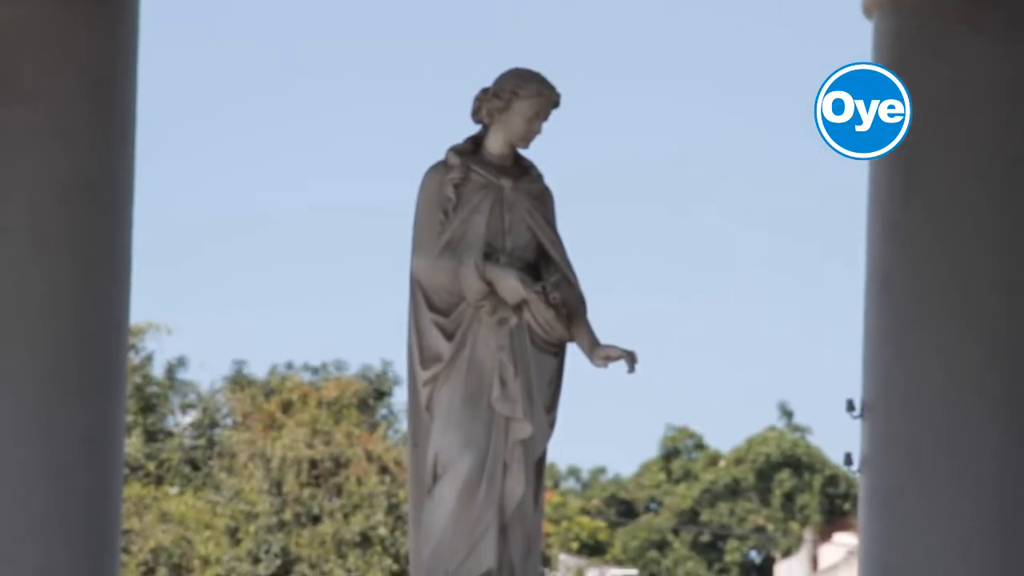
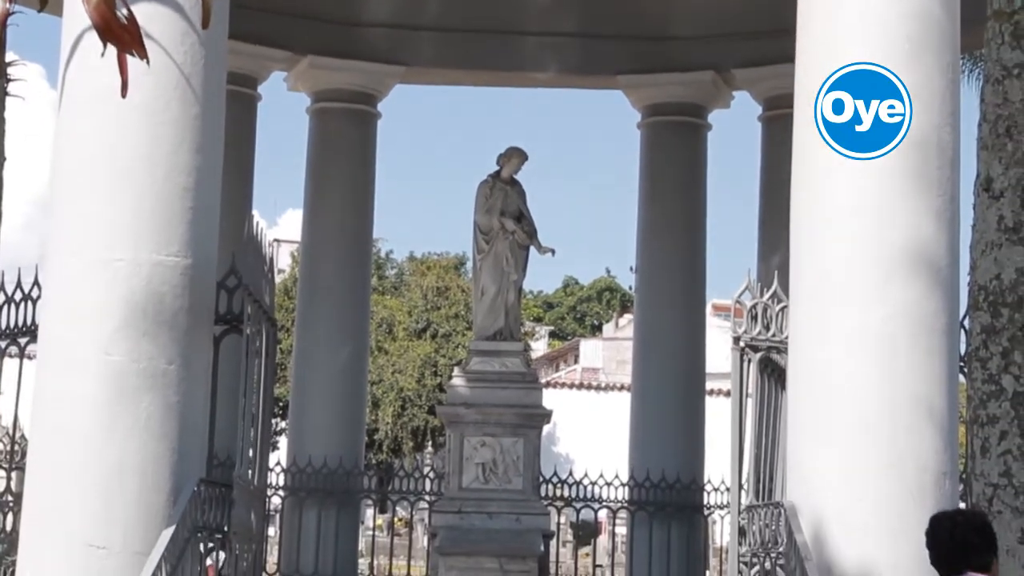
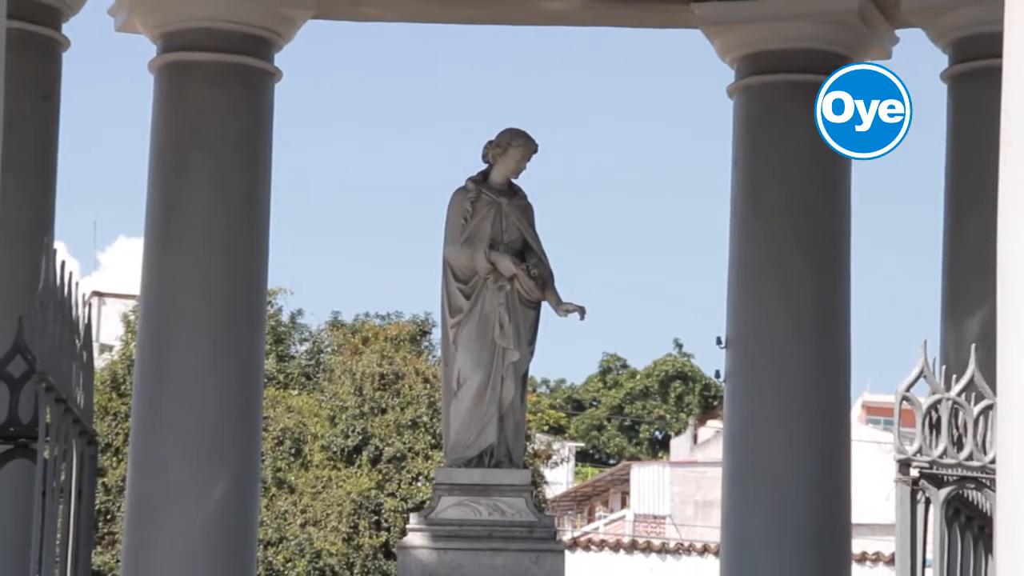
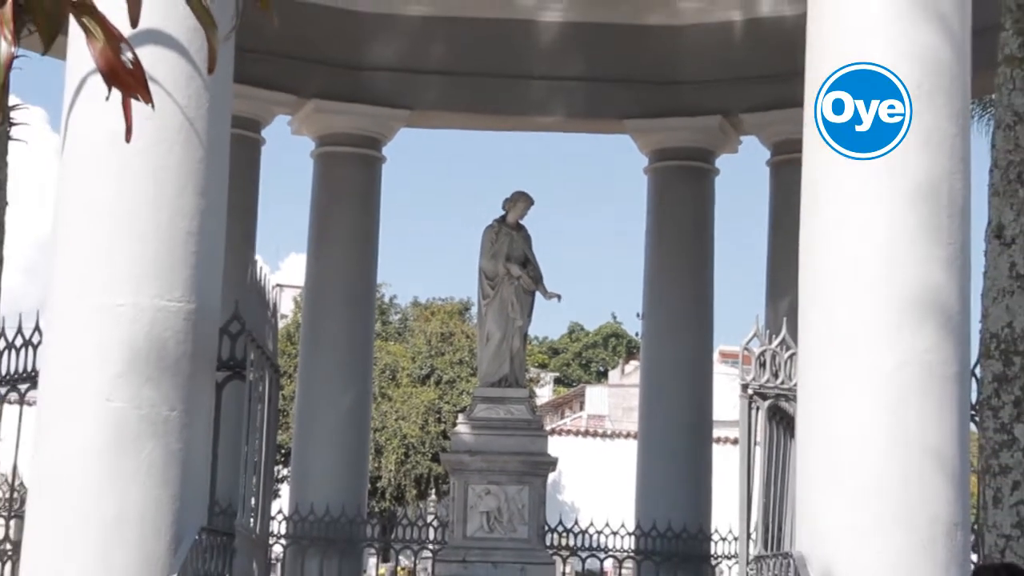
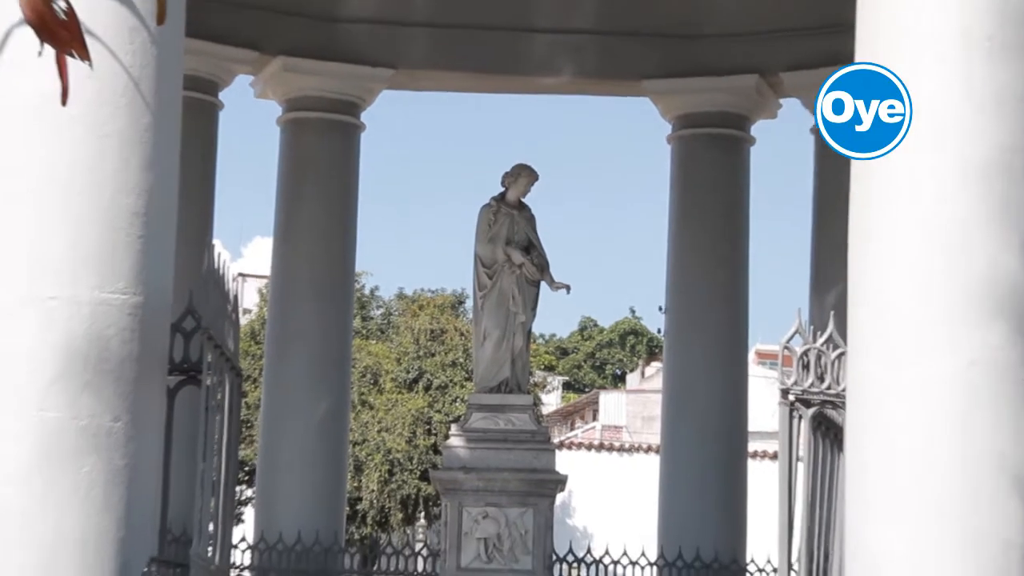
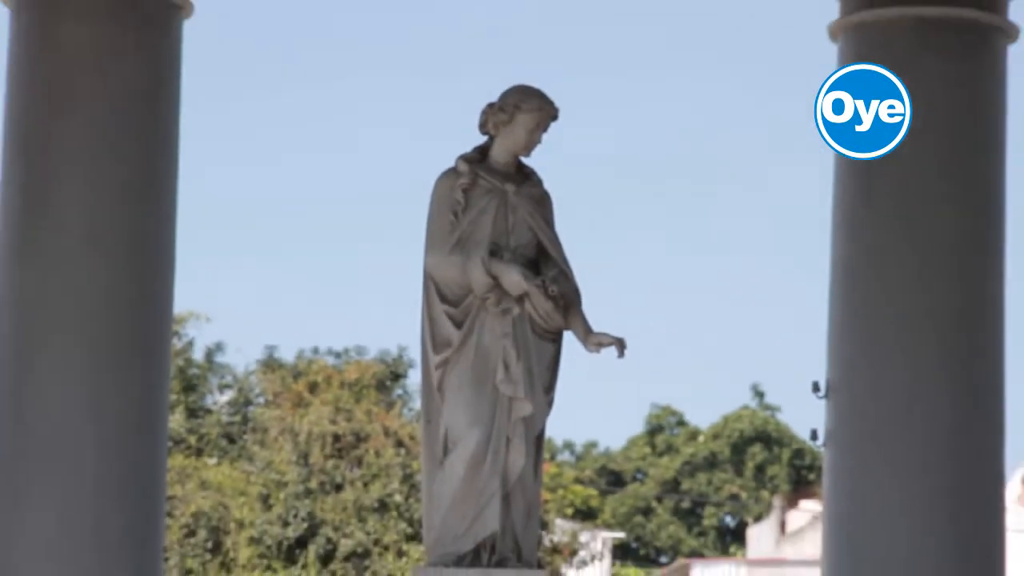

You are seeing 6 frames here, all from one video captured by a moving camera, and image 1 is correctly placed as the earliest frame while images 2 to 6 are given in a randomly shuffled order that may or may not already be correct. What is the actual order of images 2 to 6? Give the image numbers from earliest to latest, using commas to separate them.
6, 3, 5, 4, 2
